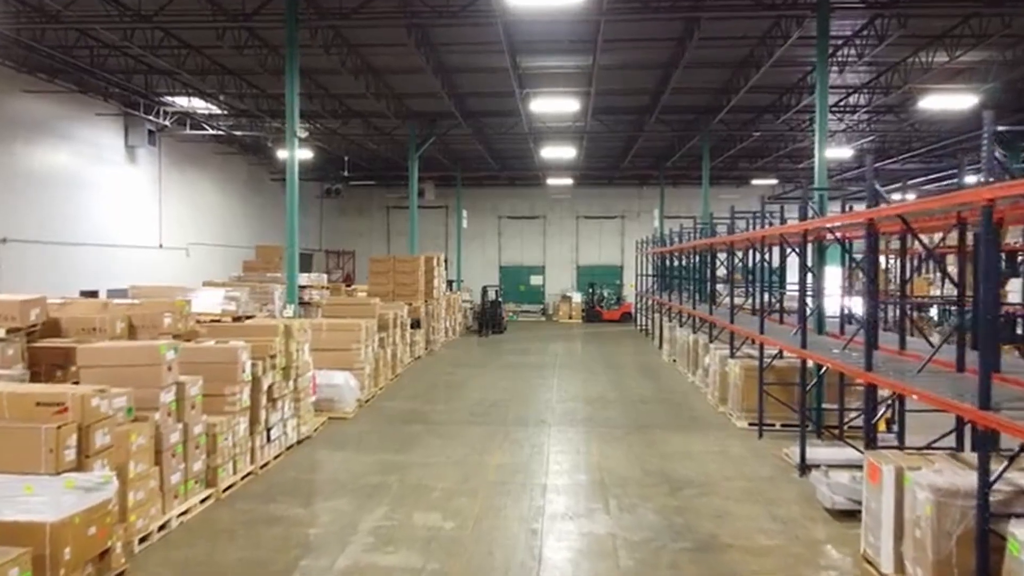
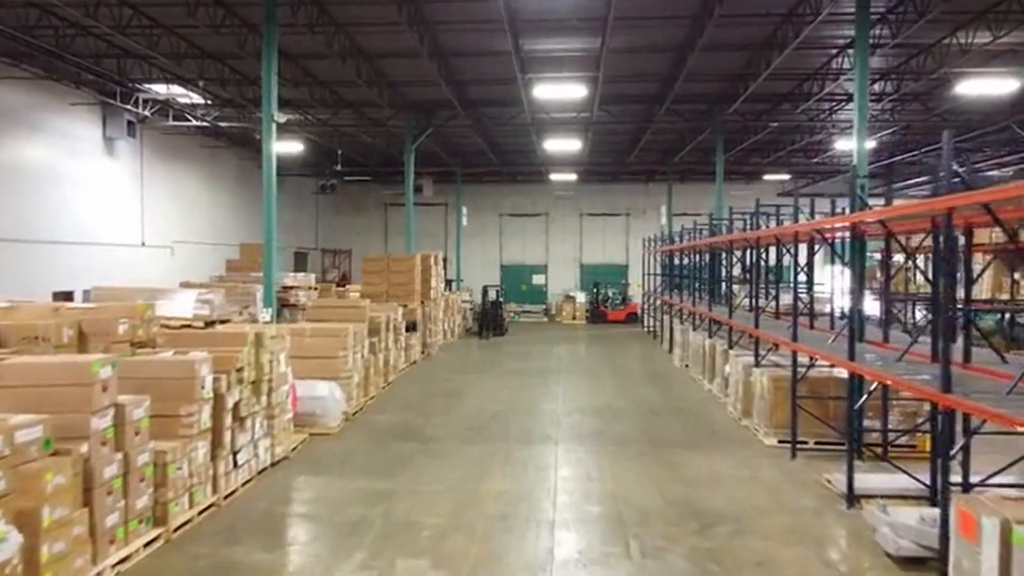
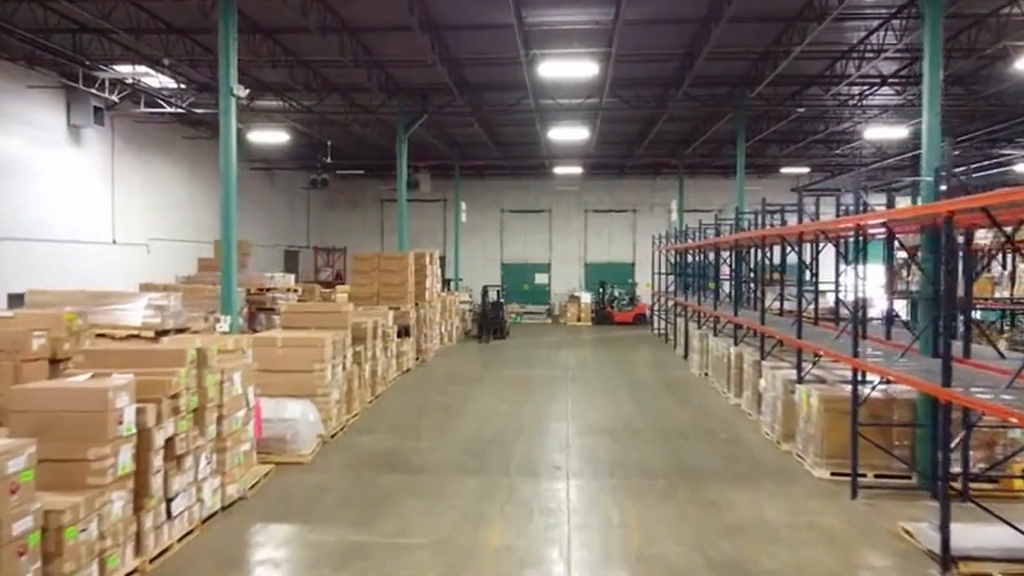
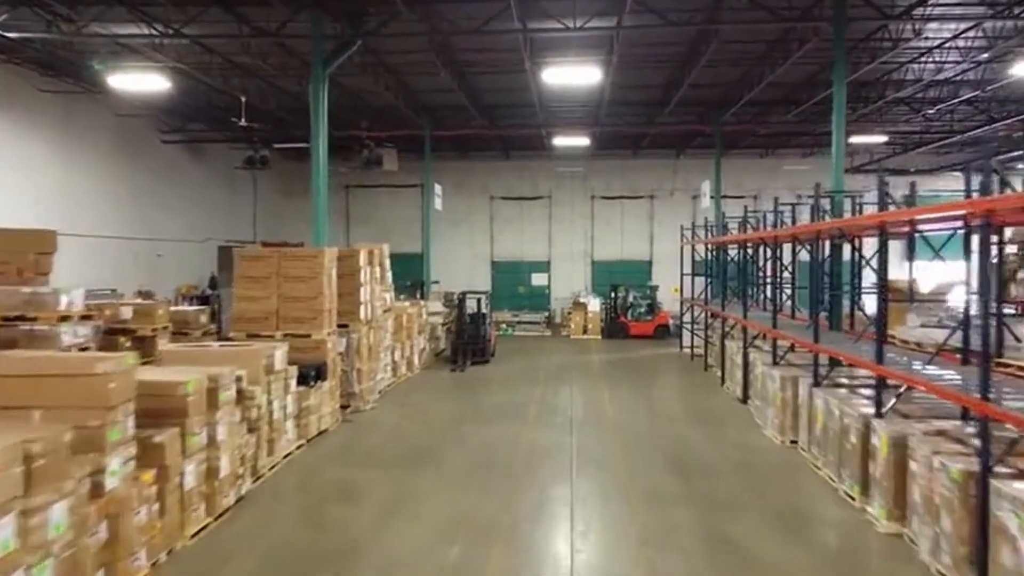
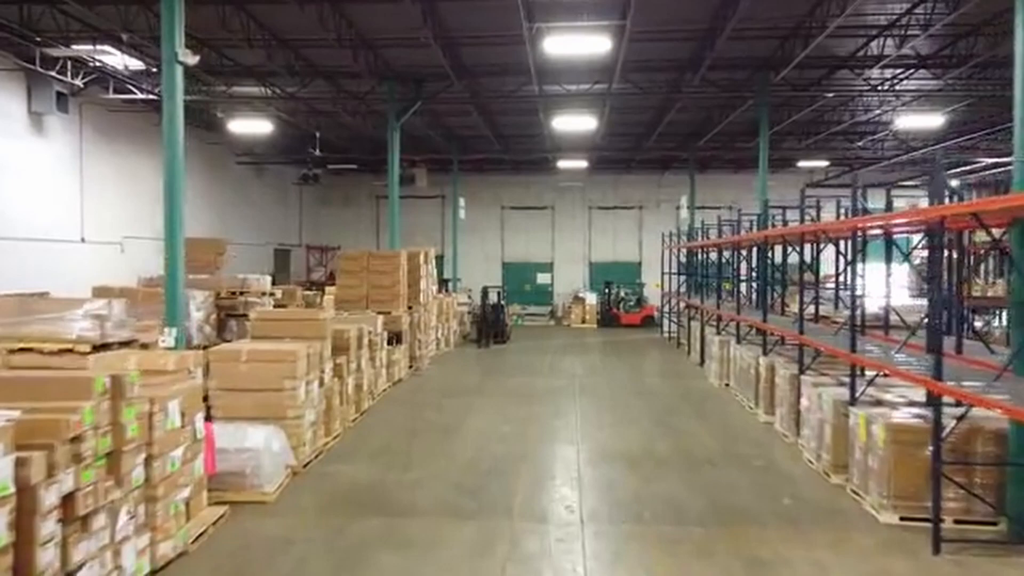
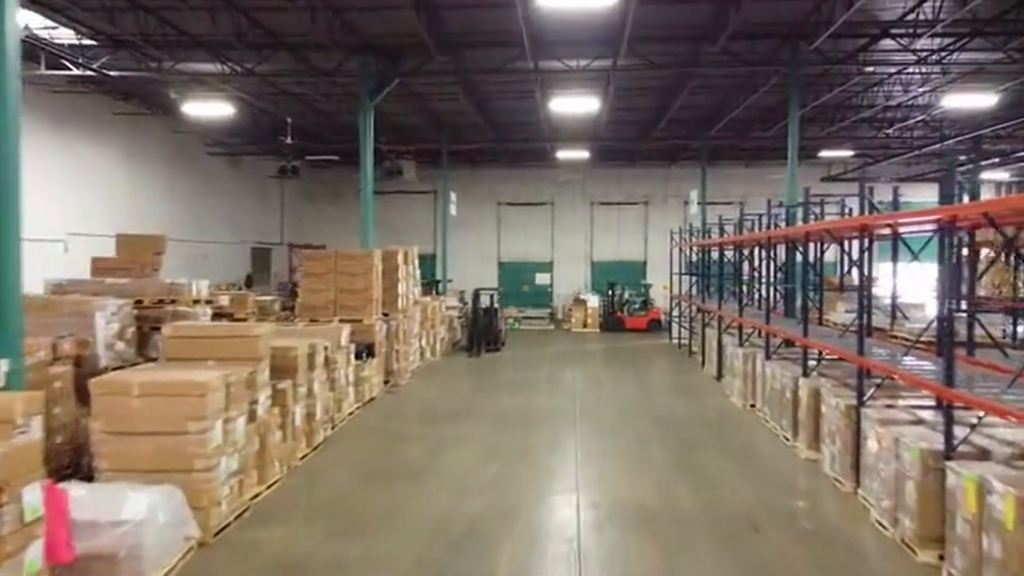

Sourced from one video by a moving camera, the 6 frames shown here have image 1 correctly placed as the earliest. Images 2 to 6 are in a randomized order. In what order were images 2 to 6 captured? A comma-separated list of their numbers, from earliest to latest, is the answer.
2, 3, 5, 6, 4
